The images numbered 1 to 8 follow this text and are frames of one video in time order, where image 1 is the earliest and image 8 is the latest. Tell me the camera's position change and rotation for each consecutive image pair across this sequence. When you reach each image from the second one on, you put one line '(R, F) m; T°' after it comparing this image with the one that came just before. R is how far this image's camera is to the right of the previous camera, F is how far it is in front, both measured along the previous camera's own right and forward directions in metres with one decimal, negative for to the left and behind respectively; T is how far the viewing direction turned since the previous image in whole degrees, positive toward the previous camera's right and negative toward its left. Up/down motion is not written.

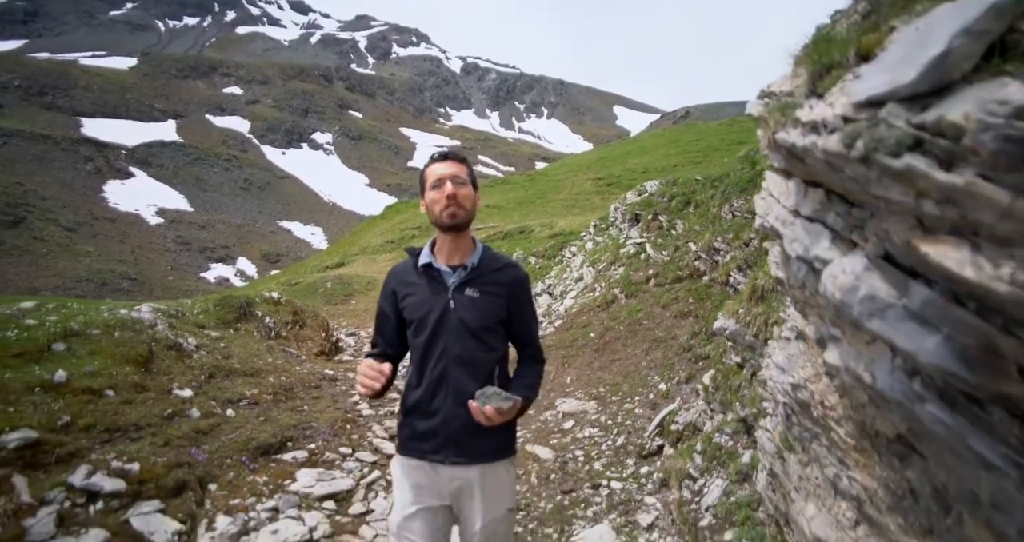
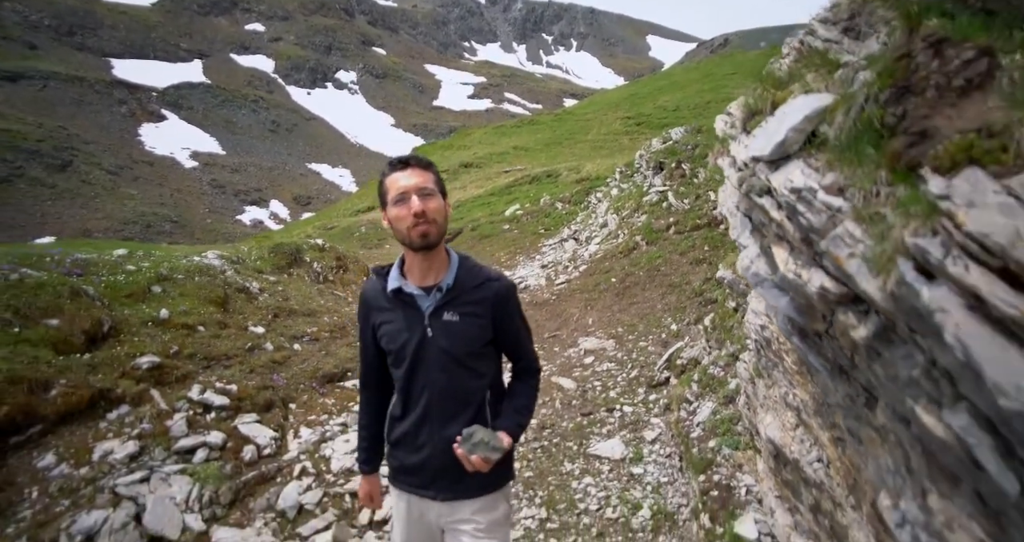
(0.0, -1.7) m; -2°
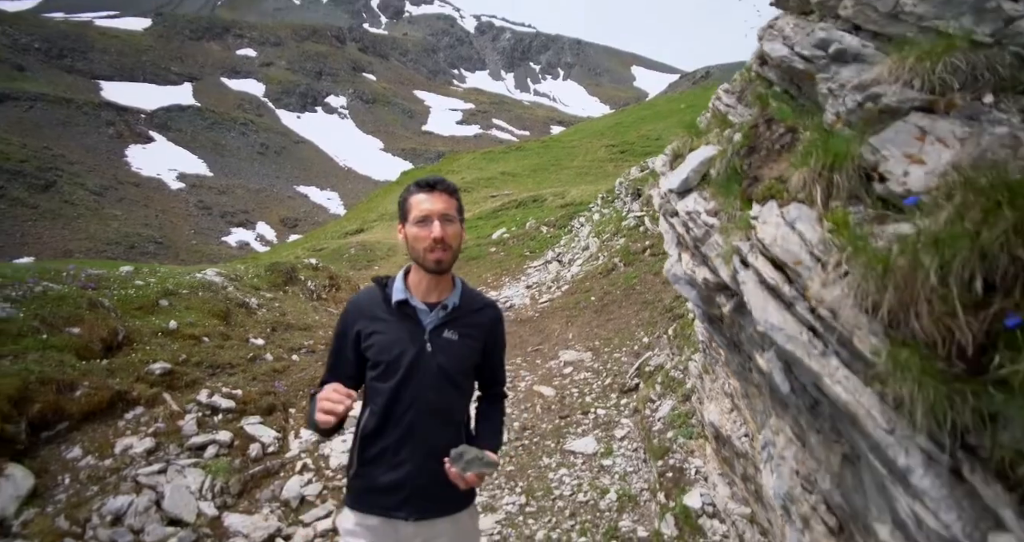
(+0.1, -1.3) m; +1°
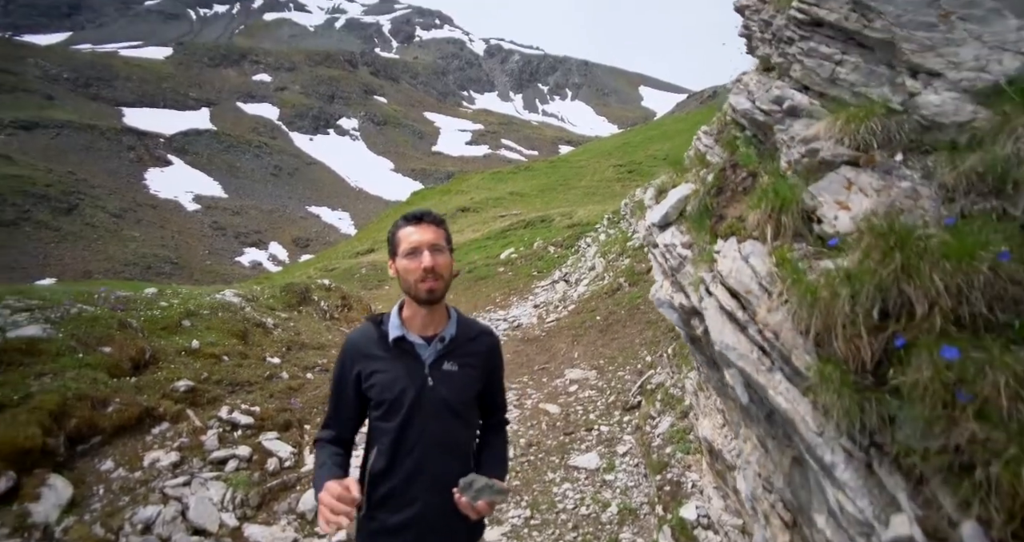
(+0.1, -0.6) m; -1°
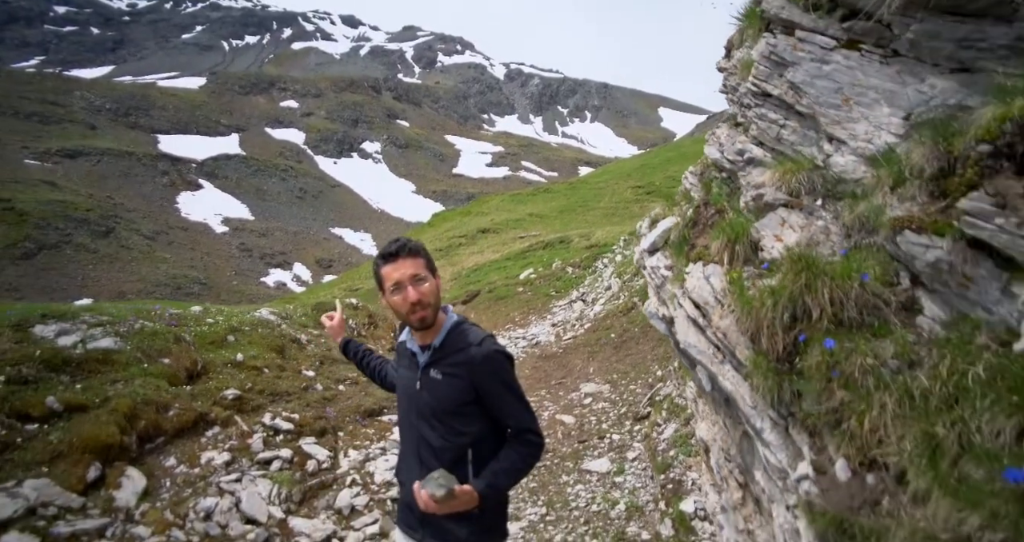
(0.0, -1.3) m; -2°
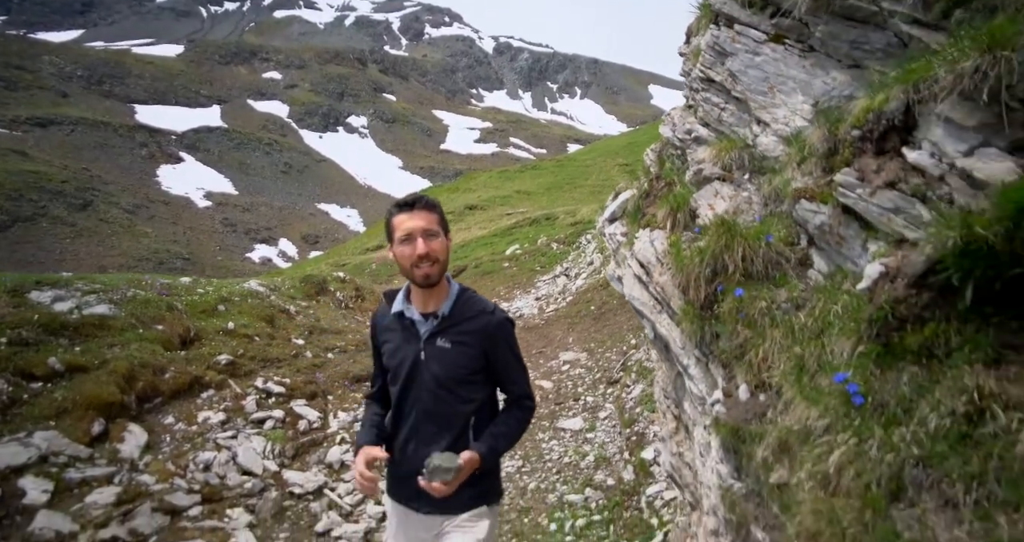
(+0.2, -0.8) m; +1°
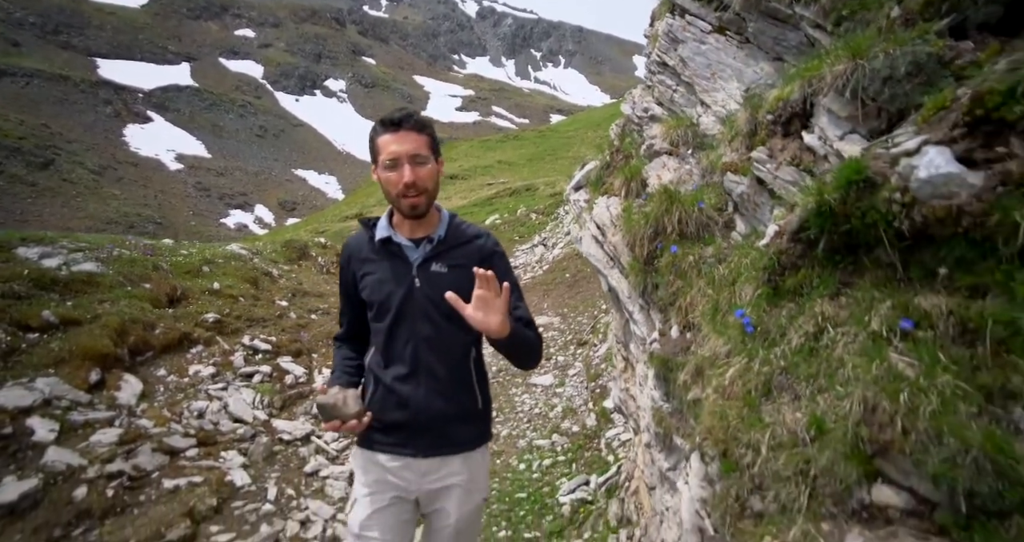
(+0.1, -0.9) m; +2°
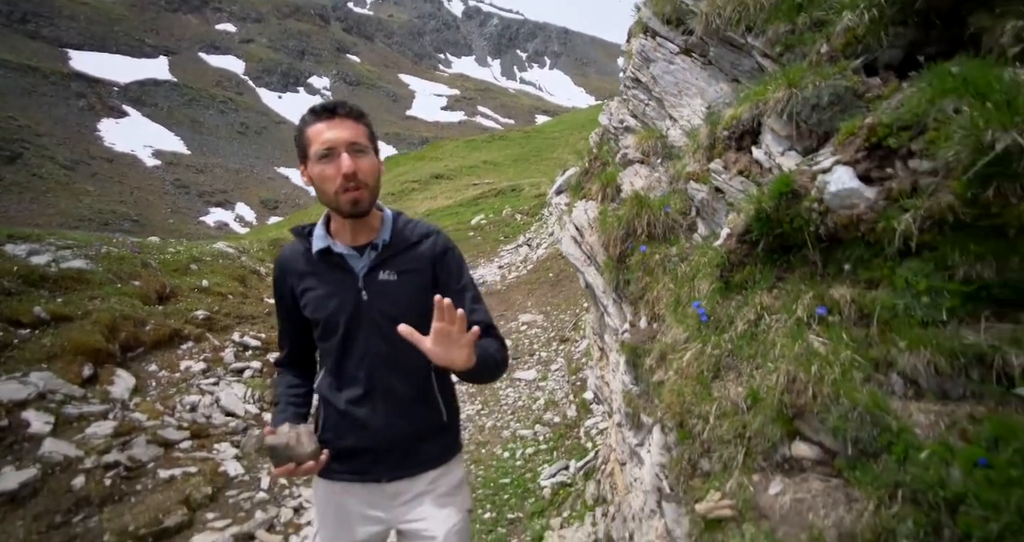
(0.0, -0.6) m; +1°
